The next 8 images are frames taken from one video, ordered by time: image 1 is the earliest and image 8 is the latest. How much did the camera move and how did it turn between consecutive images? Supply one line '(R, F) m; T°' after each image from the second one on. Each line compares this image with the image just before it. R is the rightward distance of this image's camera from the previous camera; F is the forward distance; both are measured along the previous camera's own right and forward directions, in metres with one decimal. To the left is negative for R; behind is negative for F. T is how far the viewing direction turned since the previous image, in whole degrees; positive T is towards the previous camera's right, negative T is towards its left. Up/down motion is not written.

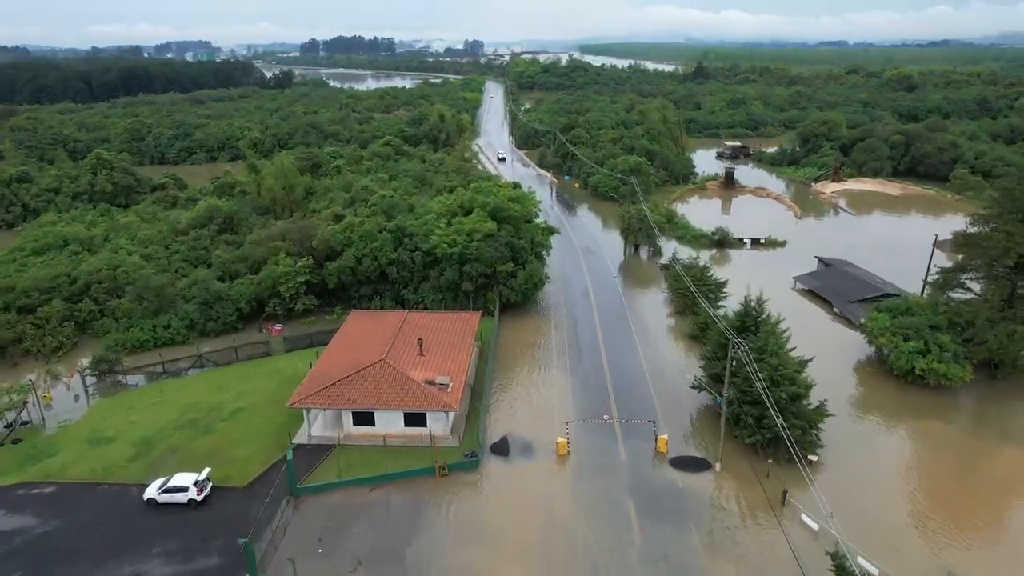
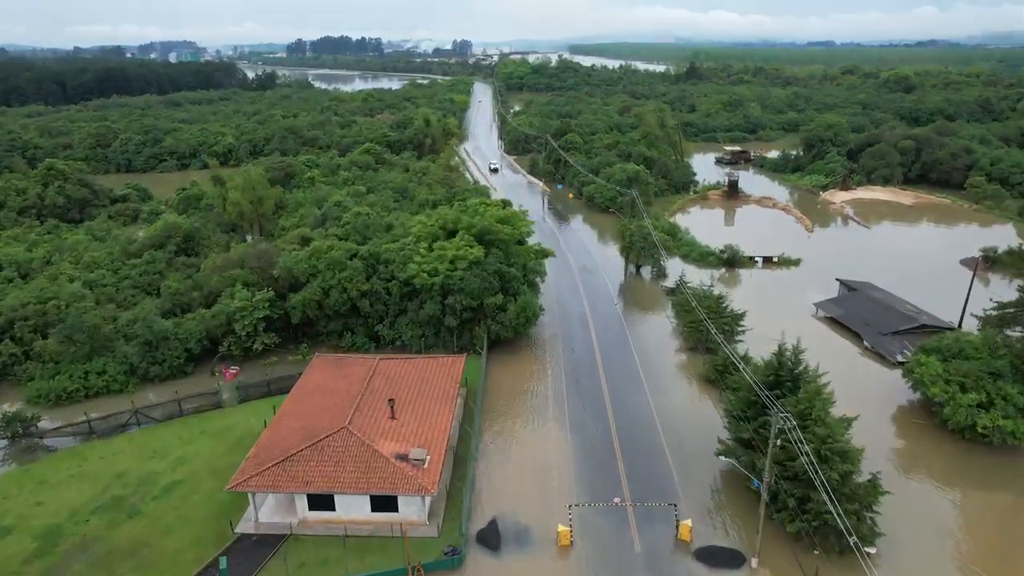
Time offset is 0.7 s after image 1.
(0.0, +3.6) m; +1°
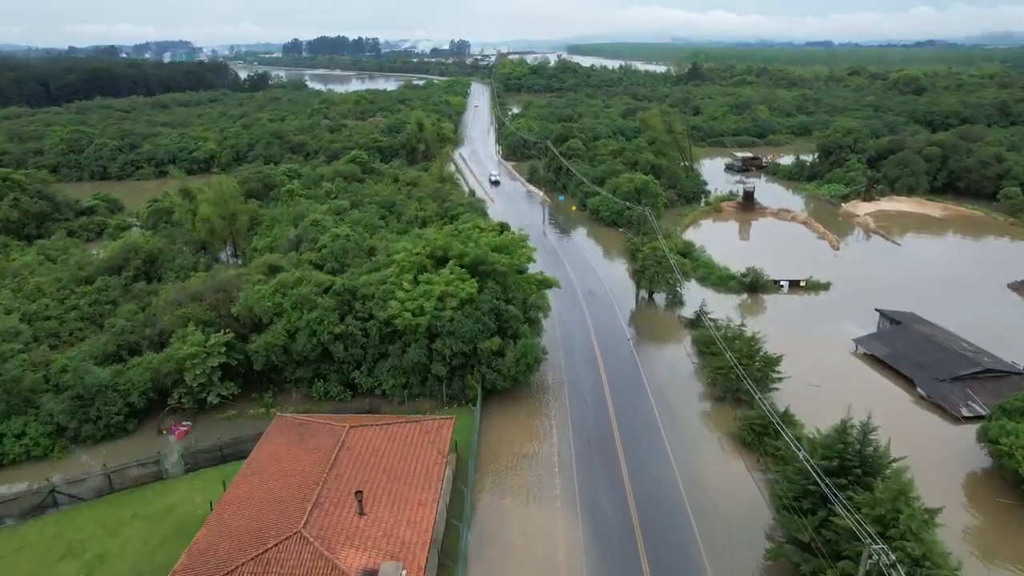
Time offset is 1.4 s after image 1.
(0.0, +3.7) m; 0°
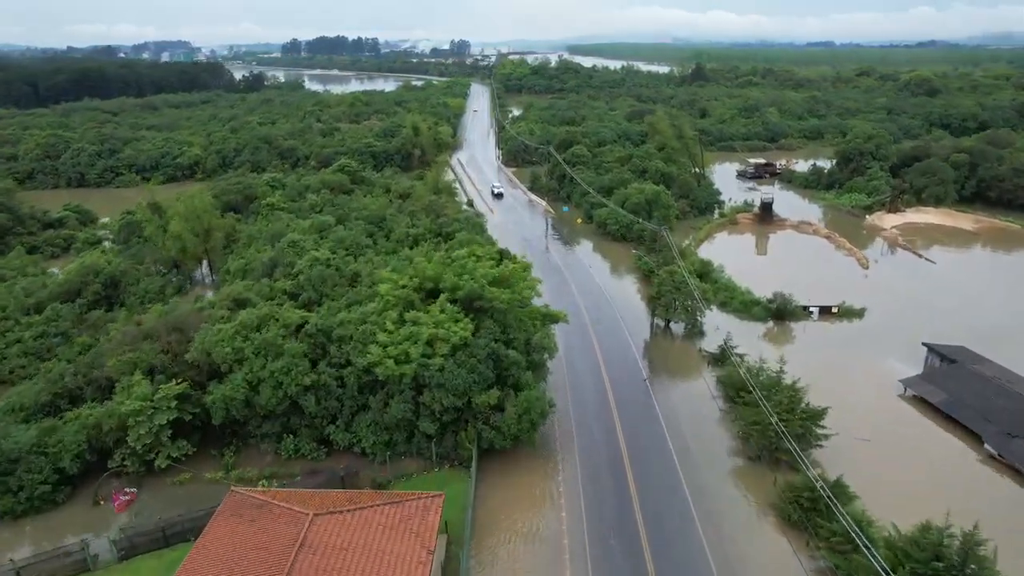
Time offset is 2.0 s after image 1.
(0.0, +3.2) m; 0°
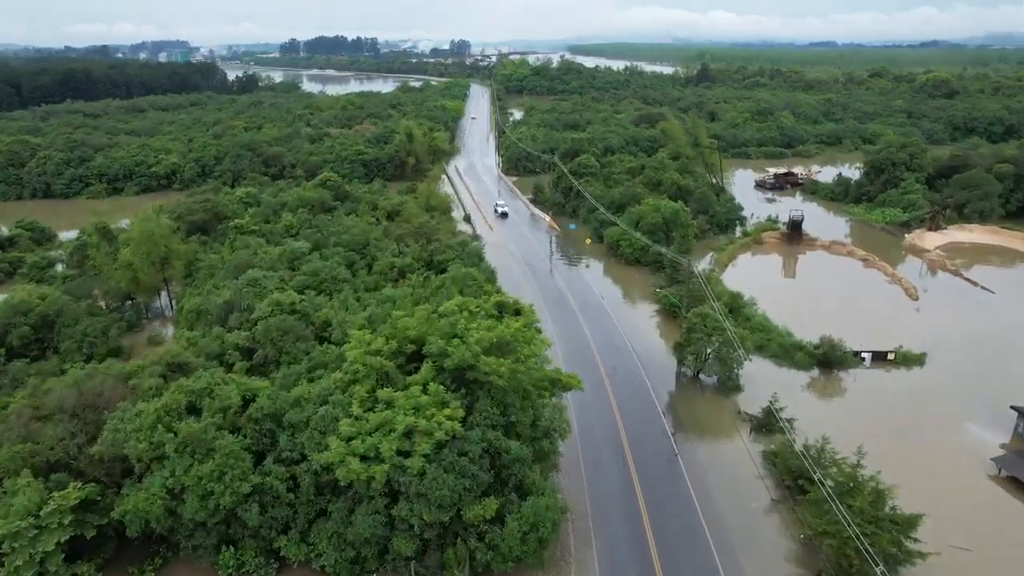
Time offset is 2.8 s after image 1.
(0.0, +4.3) m; 0°
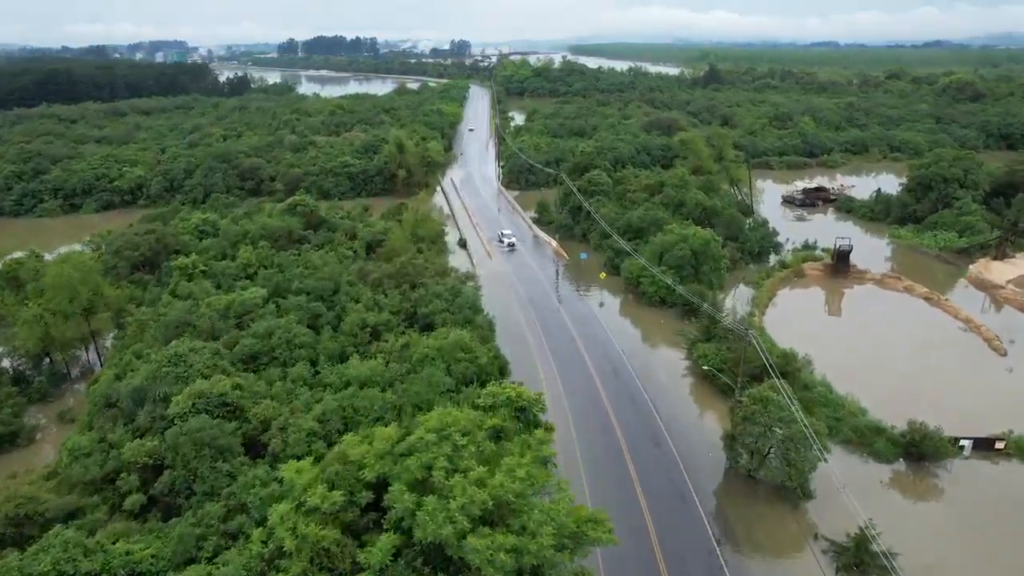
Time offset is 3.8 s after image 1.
(-0.1, +5.4) m; 0°
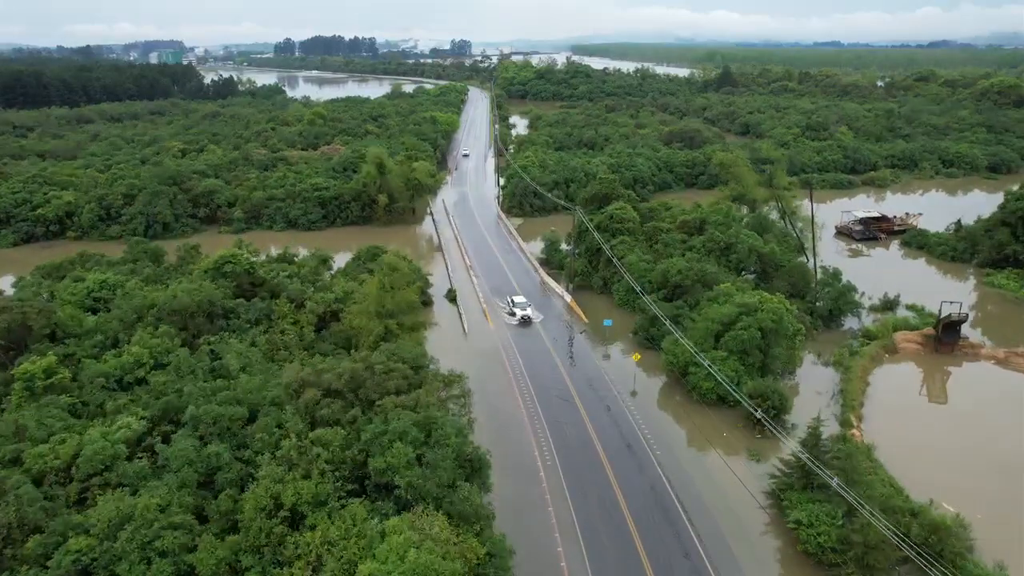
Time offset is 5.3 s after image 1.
(-0.1, +8.3) m; 0°
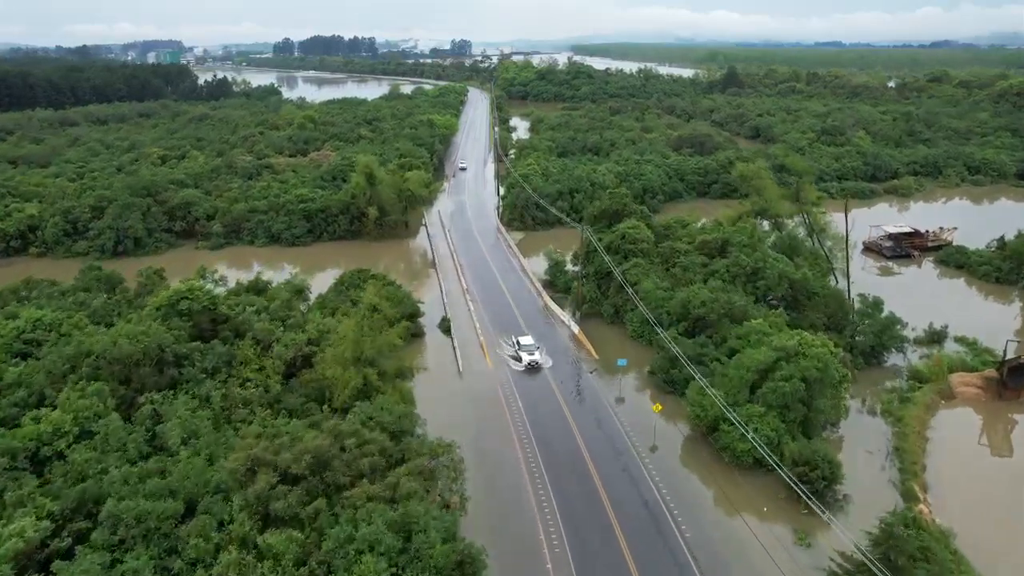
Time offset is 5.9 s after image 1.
(0.0, +3.3) m; 0°
